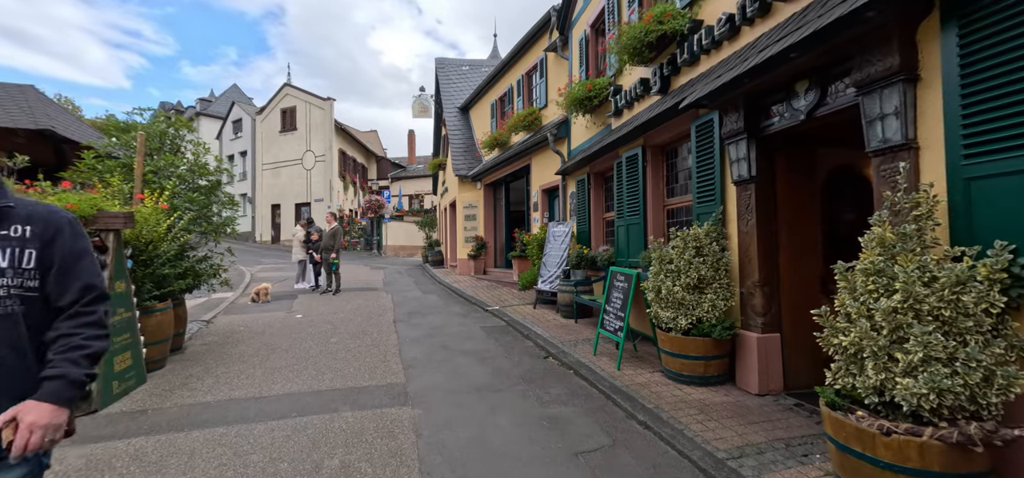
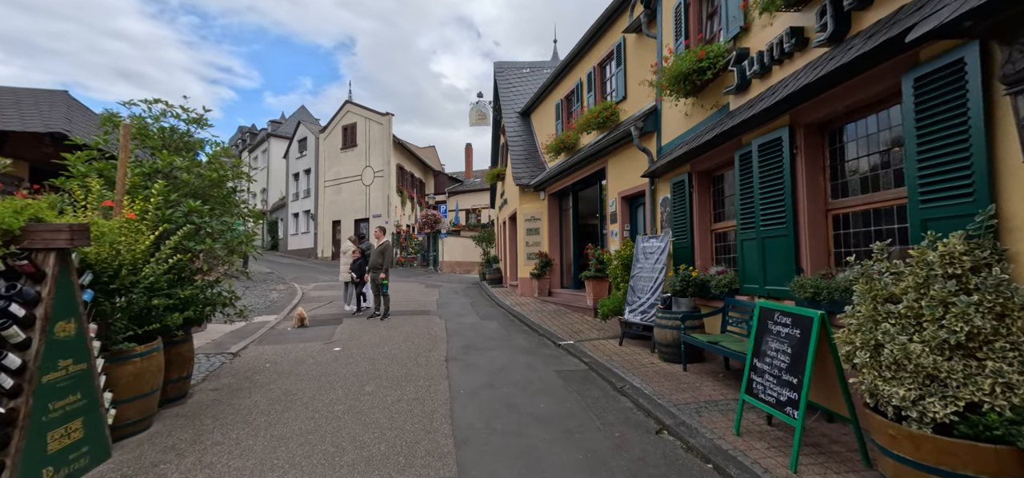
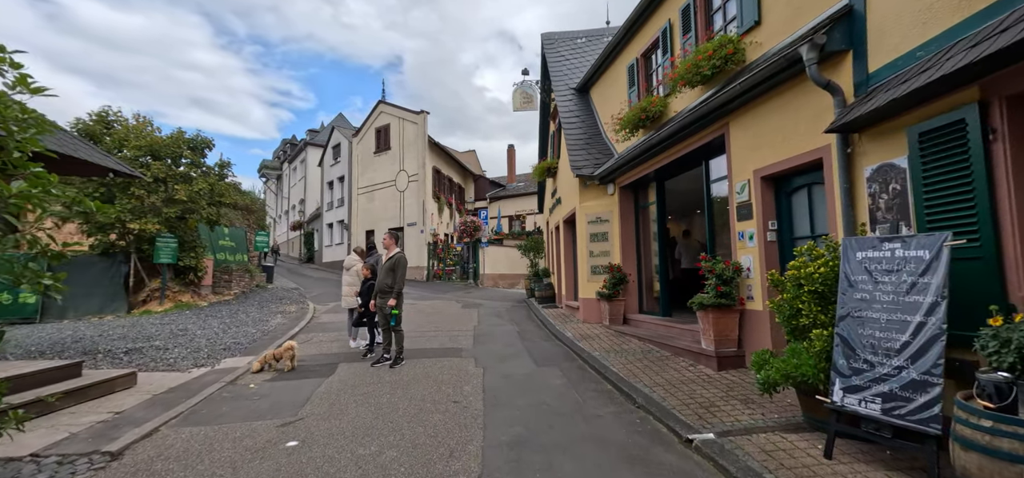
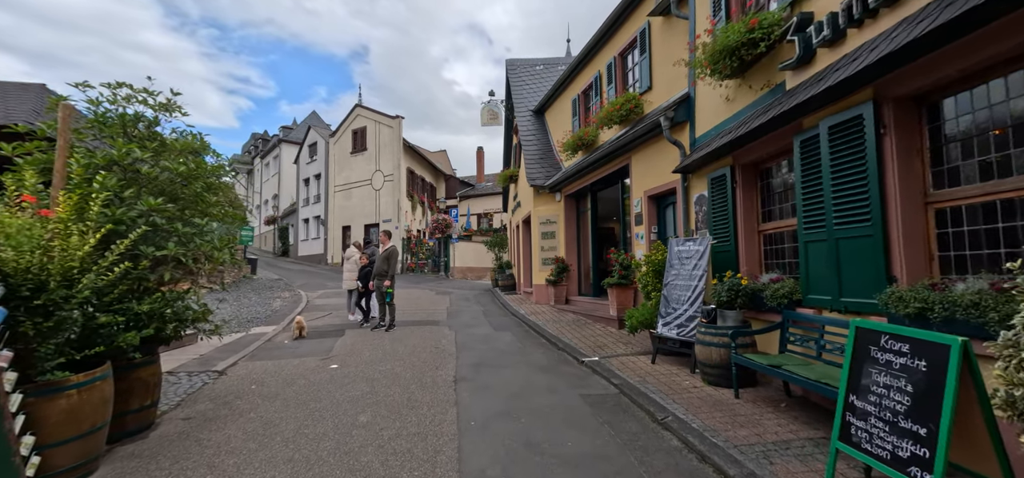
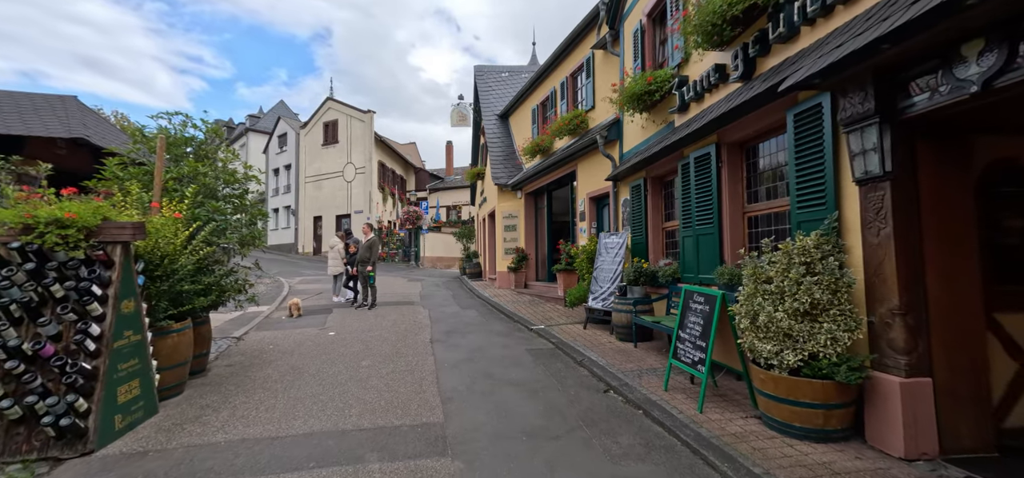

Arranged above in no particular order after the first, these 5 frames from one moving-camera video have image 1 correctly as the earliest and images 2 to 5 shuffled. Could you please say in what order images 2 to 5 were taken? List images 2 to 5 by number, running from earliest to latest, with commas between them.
5, 2, 4, 3
